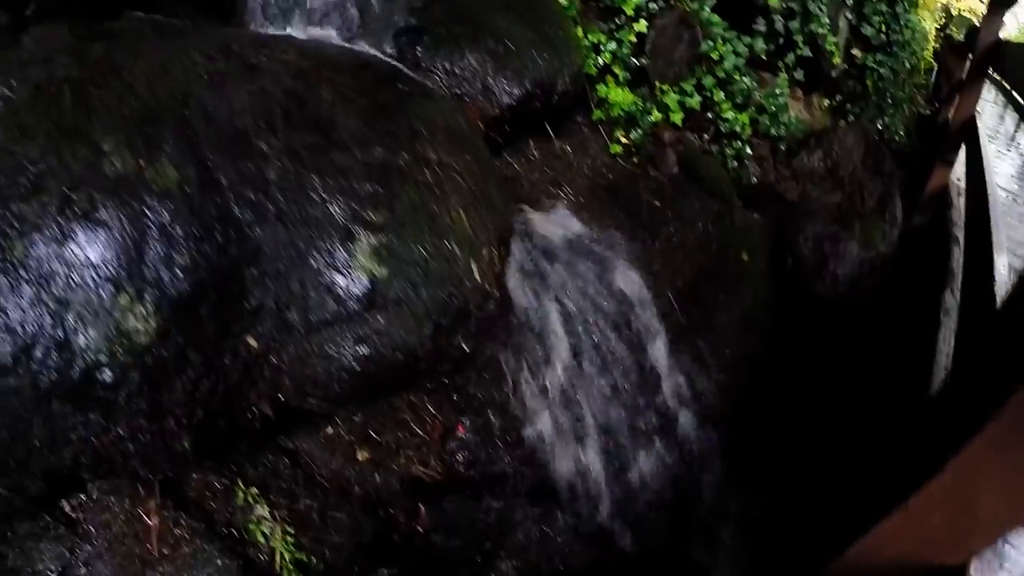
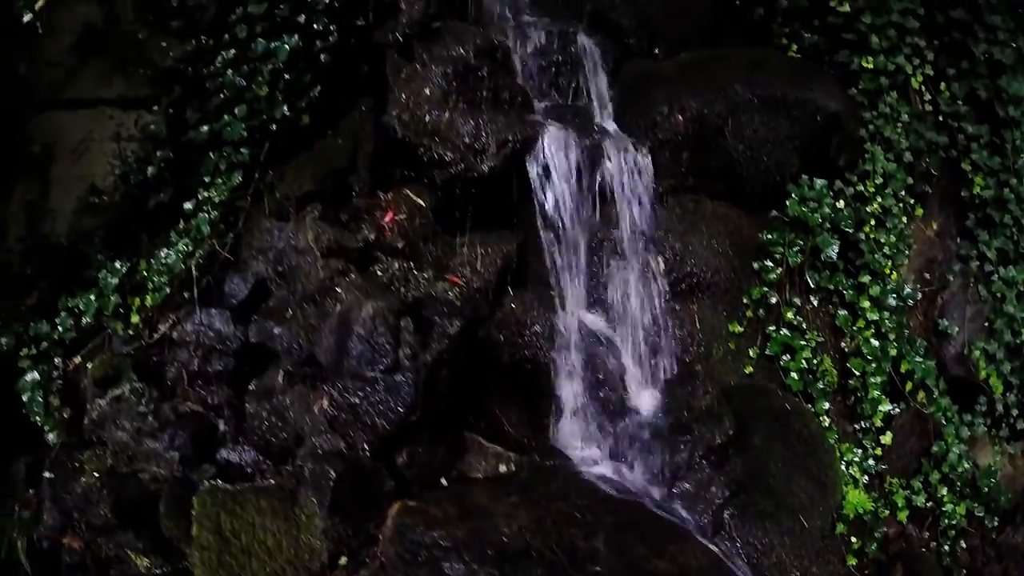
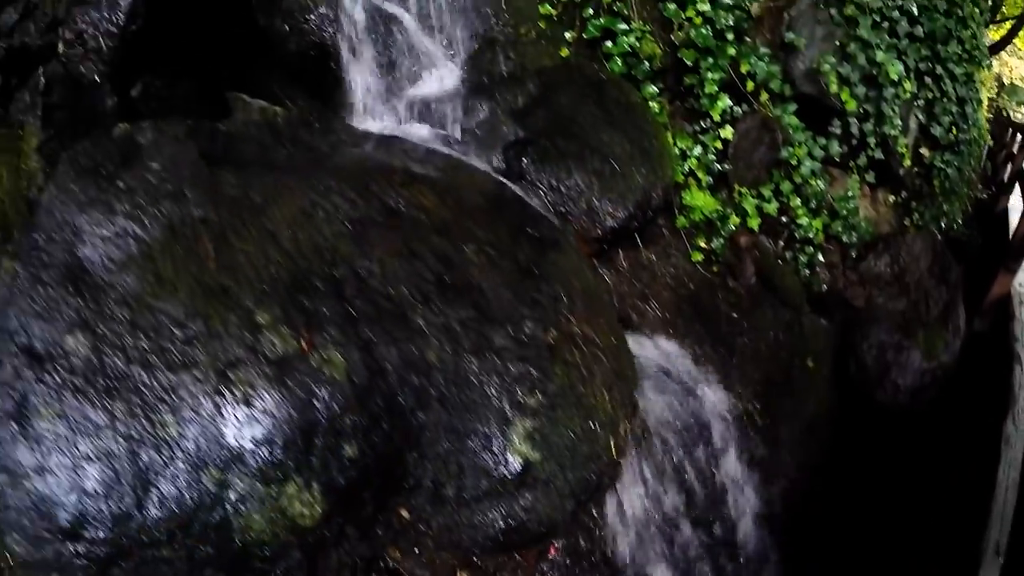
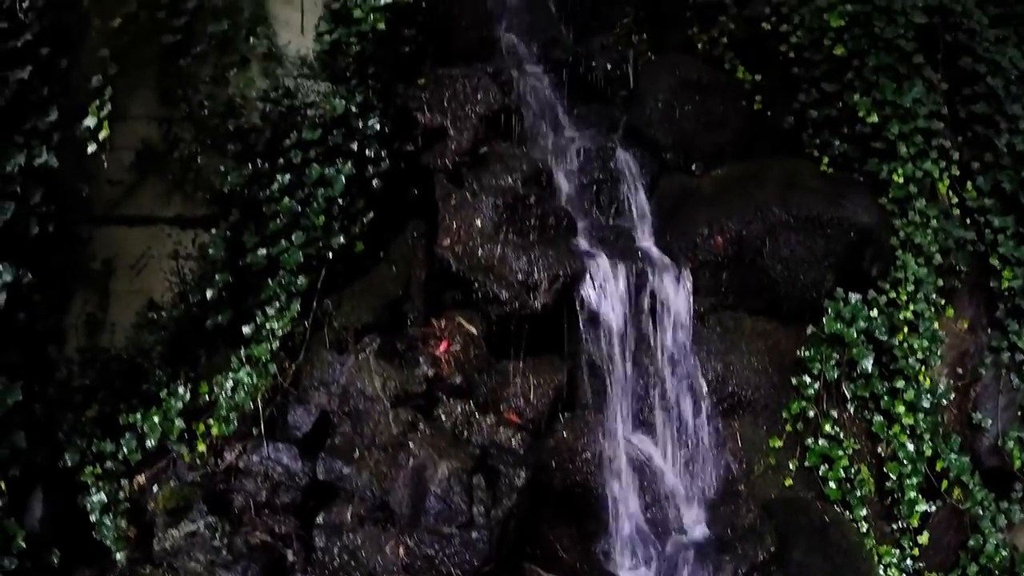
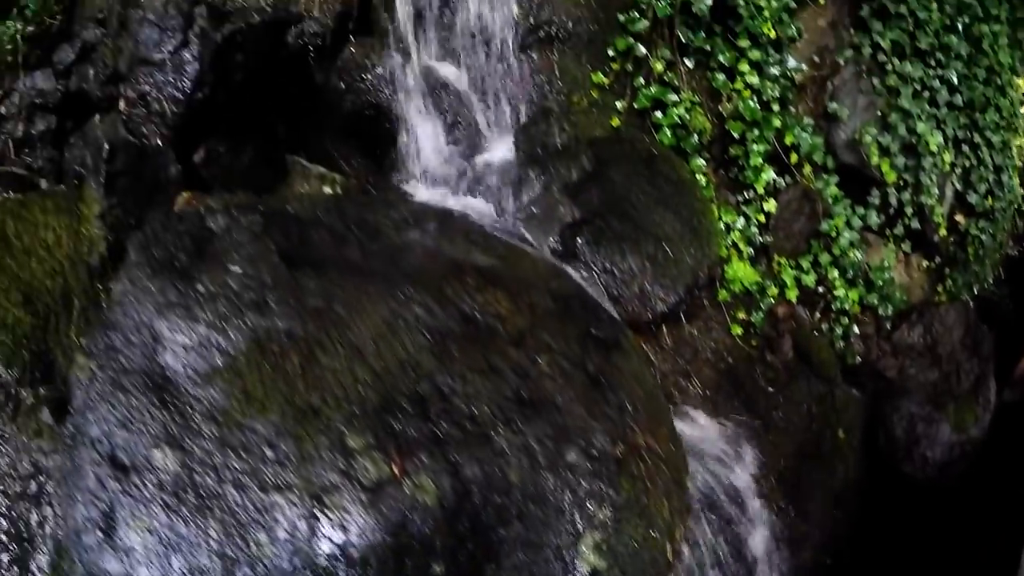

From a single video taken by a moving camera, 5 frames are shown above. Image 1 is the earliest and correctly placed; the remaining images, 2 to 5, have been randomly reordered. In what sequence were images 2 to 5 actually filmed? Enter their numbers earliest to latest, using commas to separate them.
3, 5, 2, 4
